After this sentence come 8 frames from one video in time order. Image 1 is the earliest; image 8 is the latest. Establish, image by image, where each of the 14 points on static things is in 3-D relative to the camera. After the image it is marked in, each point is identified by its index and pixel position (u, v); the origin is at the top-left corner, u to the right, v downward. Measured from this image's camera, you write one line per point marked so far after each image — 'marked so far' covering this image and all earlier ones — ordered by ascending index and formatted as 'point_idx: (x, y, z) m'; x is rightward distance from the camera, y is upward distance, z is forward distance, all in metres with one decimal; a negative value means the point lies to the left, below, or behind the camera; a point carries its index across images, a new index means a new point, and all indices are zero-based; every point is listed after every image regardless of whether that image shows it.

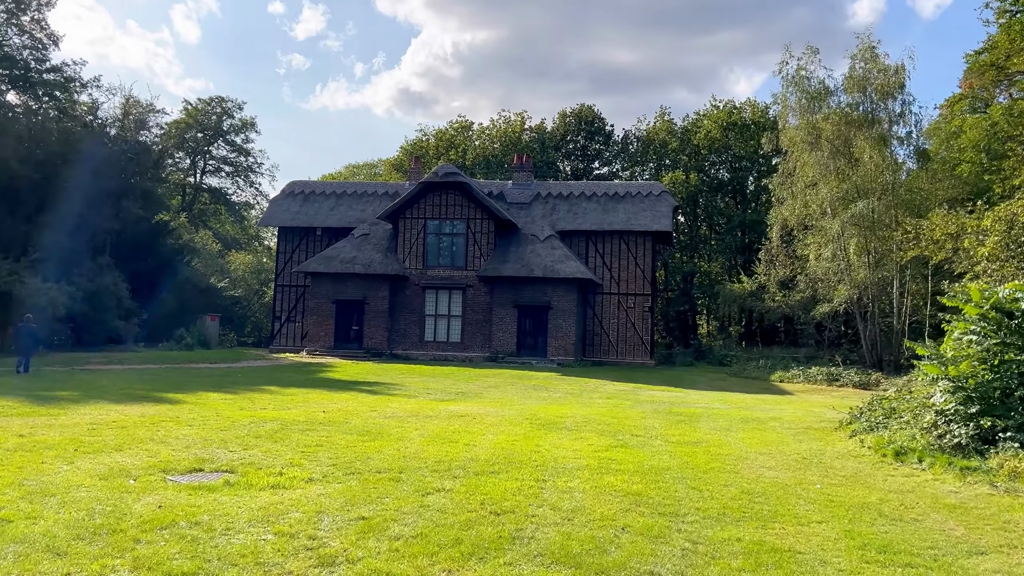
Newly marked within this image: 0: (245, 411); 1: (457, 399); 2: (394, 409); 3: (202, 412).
0: (-4.8, -2.2, +13.2) m
1: (-1.3, -2.6, +17.0) m
2: (-2.2, -2.3, +14.1) m
3: (-5.3, -2.2, +12.8) m
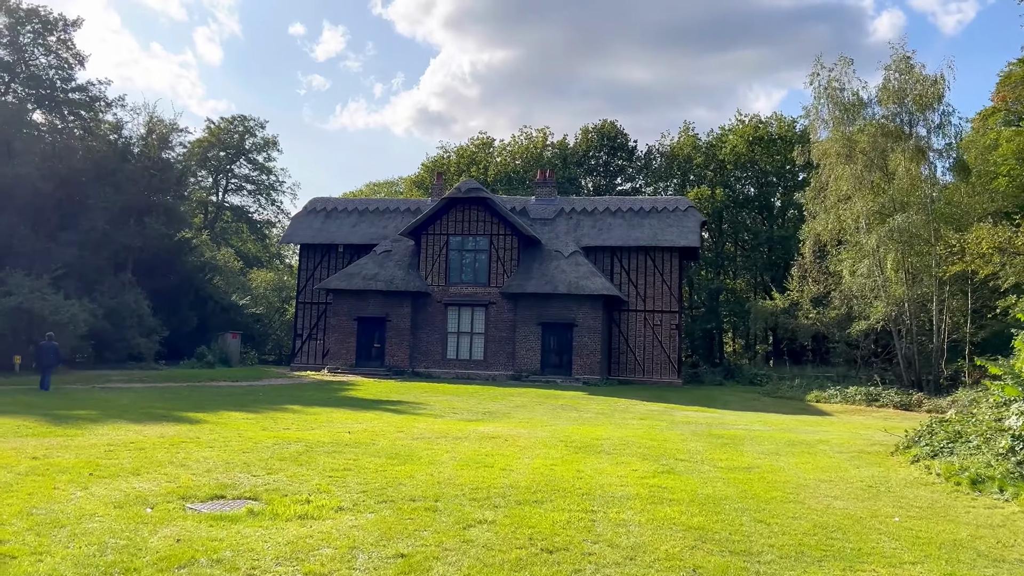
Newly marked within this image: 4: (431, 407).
0: (-4.2, -2.5, +12.7) m
1: (-0.6, -2.9, +16.4) m
2: (-1.7, -2.6, +13.6) m
3: (-4.8, -2.4, +12.3) m
4: (-2.1, -3.1, +19.1) m
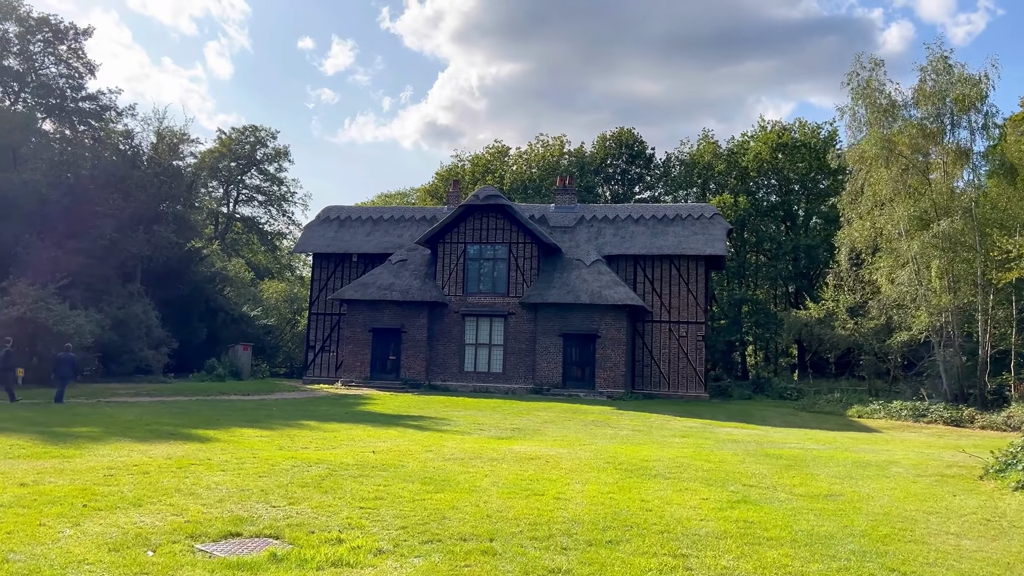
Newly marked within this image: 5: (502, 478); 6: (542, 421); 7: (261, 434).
0: (-3.6, -2.6, +11.6) m
1: (+0.1, -3.1, +15.2) m
2: (-1.0, -2.7, +12.4) m
3: (-4.2, -2.5, +11.1) m
4: (-1.4, -3.3, +17.9) m
5: (-0.1, -2.4, +9.5) m
6: (+0.7, -3.4, +19.0) m
7: (-4.7, -2.7, +13.8) m
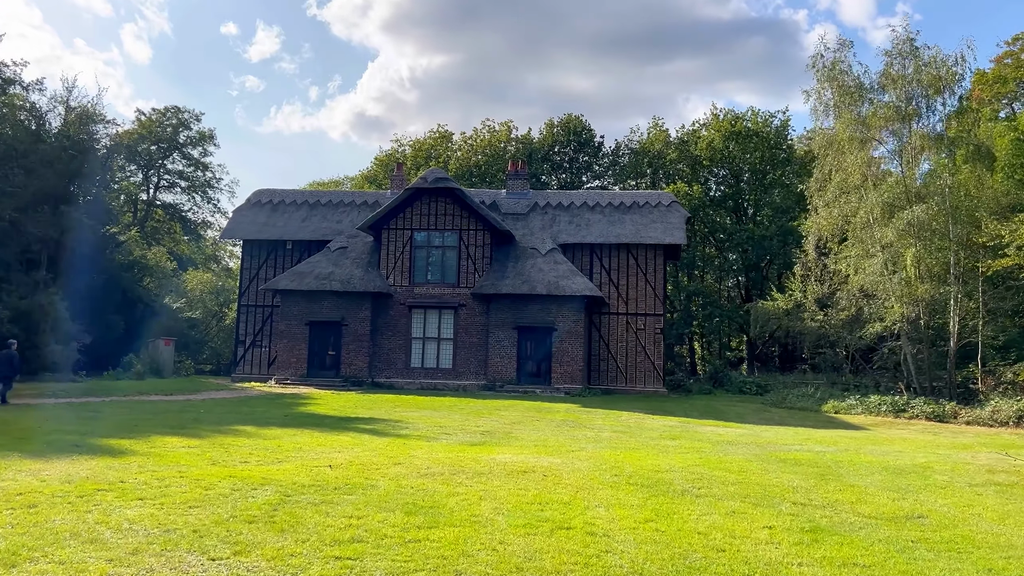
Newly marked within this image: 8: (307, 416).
0: (-3.7, -2.3, +9.4) m
1: (-0.4, -2.8, +13.3) m
2: (-1.2, -2.4, +10.4) m
3: (-4.2, -2.2, +8.9) m
4: (-2.1, -3.0, +15.9) m
5: (-0.1, -2.2, +7.6) m
6: (-0.1, -3.1, +17.2) m
7: (-5.0, -2.4, +11.5) m
8: (-4.9, -3.1, +17.8) m
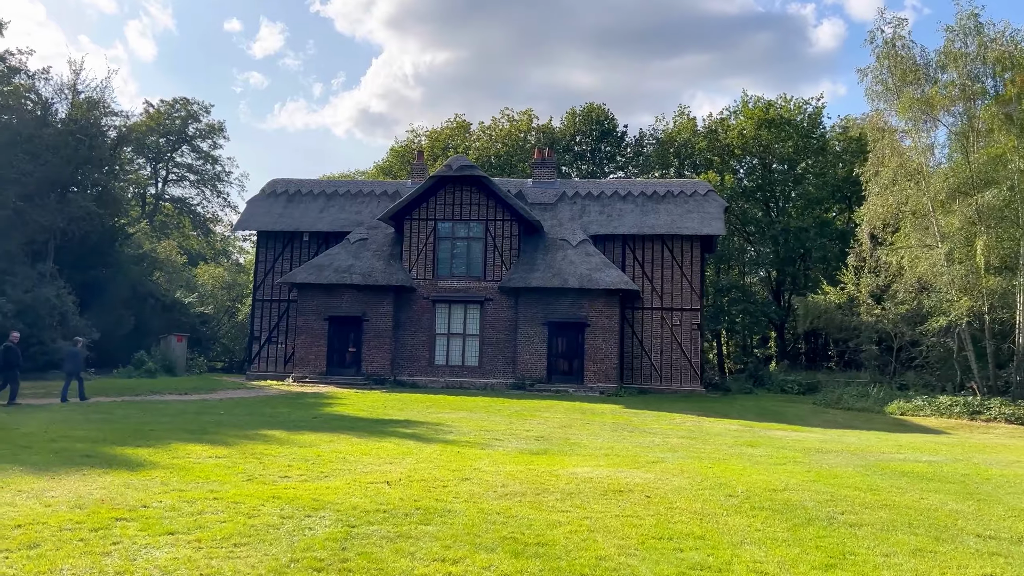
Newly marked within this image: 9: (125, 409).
0: (-2.7, -2.1, +7.9) m
1: (+0.6, -2.6, +11.8) m
2: (-0.2, -2.3, +8.9) m
3: (-3.2, -2.1, +7.4) m
4: (-1.1, -2.8, +14.3) m
5: (+0.9, -2.0, +6.1) m
6: (+1.0, -2.9, +15.7) m
7: (-4.0, -2.3, +10.0) m
8: (-3.9, -2.9, +16.3) m
9: (-8.9, -2.8, +17.1) m
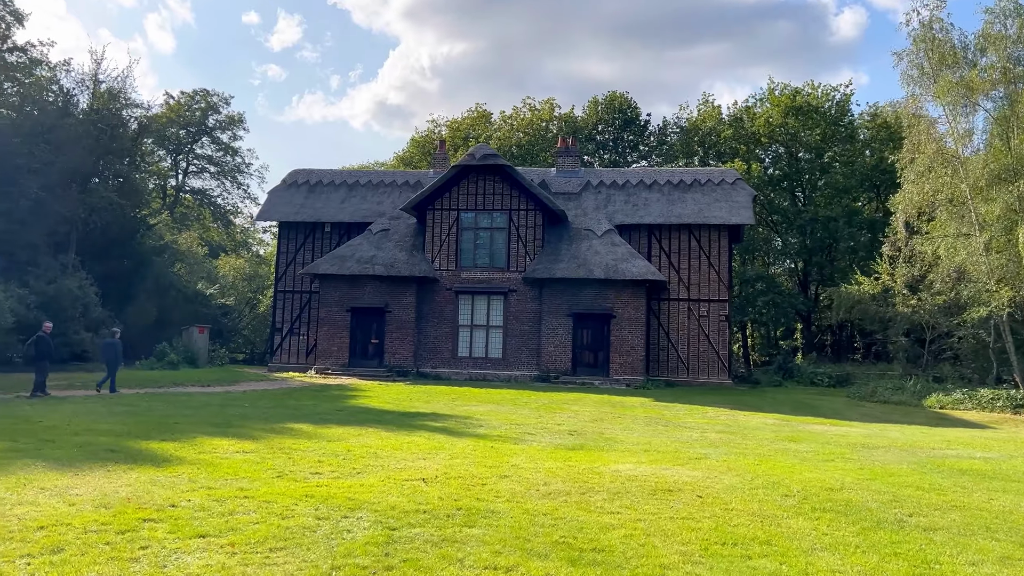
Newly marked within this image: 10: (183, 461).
0: (-2.3, -2.0, +7.5) m
1: (+1.2, -2.4, +11.4) m
2: (+0.2, -2.1, +8.5) m
3: (-2.8, -2.0, +7.0) m
4: (-0.5, -2.6, +14.0) m
5: (+1.3, -1.9, +5.7) m
6: (+1.6, -2.7, +15.2) m
7: (-3.5, -2.1, +9.7) m
8: (-3.2, -2.7, +16.0) m
9: (-8.3, -2.6, +16.9) m
10: (-3.9, -2.1, +8.8) m
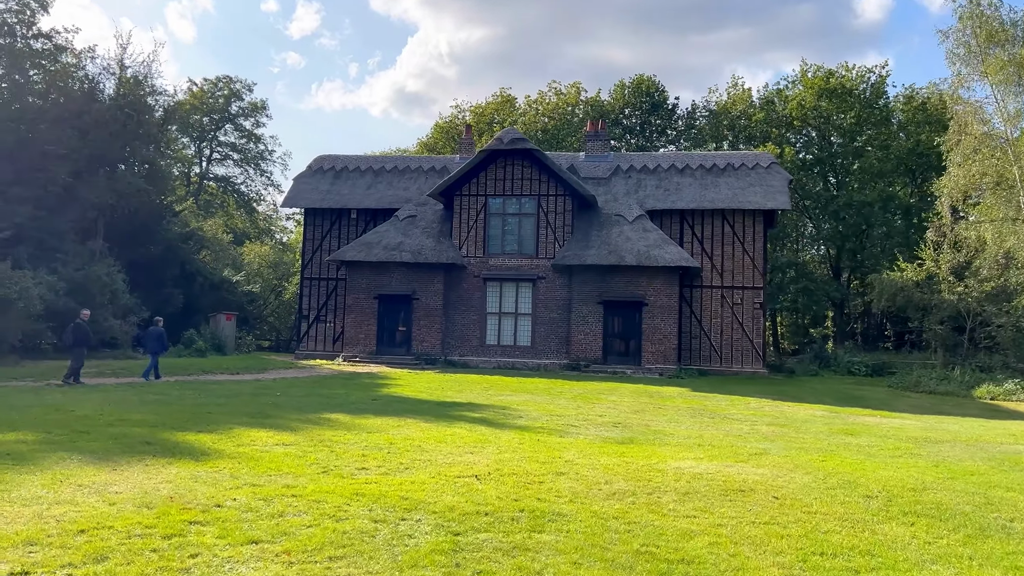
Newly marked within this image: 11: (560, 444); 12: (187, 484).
0: (-1.7, -1.9, +7.1) m
1: (+1.8, -2.2, +10.9) m
2: (+0.8, -2.0, +8.0) m
3: (-2.2, -1.8, +6.6) m
4: (+0.2, -2.3, +13.5) m
5: (+1.8, -1.8, +5.2) m
6: (+2.4, -2.4, +14.7) m
7: (-2.9, -1.9, +9.3) m
8: (-2.5, -2.4, +15.6) m
9: (-7.4, -2.3, +16.6) m
10: (-3.3, -1.9, +8.4) m
11: (+0.6, -2.1, +9.9) m
12: (-3.0, -1.8, +6.8) m
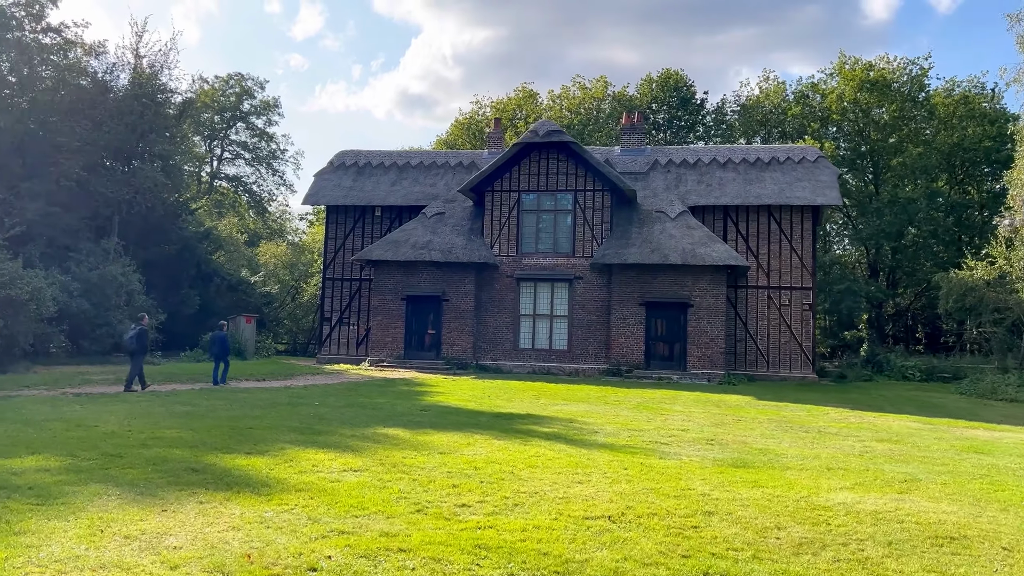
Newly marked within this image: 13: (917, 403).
0: (-0.5, -1.8, +5.7) m
1: (+3.0, -2.2, +9.4) m
2: (+2.0, -1.9, +6.6) m
3: (-1.1, -1.8, +5.2) m
4: (+1.4, -2.3, +12.1) m
5: (+3.0, -1.8, +3.7) m
6: (+3.6, -2.4, +13.3) m
7: (-1.7, -1.9, +7.9) m
8: (-1.2, -2.4, +14.2) m
9: (-6.2, -2.3, +15.2) m
10: (-2.1, -1.9, +7.0) m
11: (+1.8, -2.1, +8.5) m
12: (-1.8, -1.8, +5.4) m
13: (+10.1, -2.9, +18.5) m
